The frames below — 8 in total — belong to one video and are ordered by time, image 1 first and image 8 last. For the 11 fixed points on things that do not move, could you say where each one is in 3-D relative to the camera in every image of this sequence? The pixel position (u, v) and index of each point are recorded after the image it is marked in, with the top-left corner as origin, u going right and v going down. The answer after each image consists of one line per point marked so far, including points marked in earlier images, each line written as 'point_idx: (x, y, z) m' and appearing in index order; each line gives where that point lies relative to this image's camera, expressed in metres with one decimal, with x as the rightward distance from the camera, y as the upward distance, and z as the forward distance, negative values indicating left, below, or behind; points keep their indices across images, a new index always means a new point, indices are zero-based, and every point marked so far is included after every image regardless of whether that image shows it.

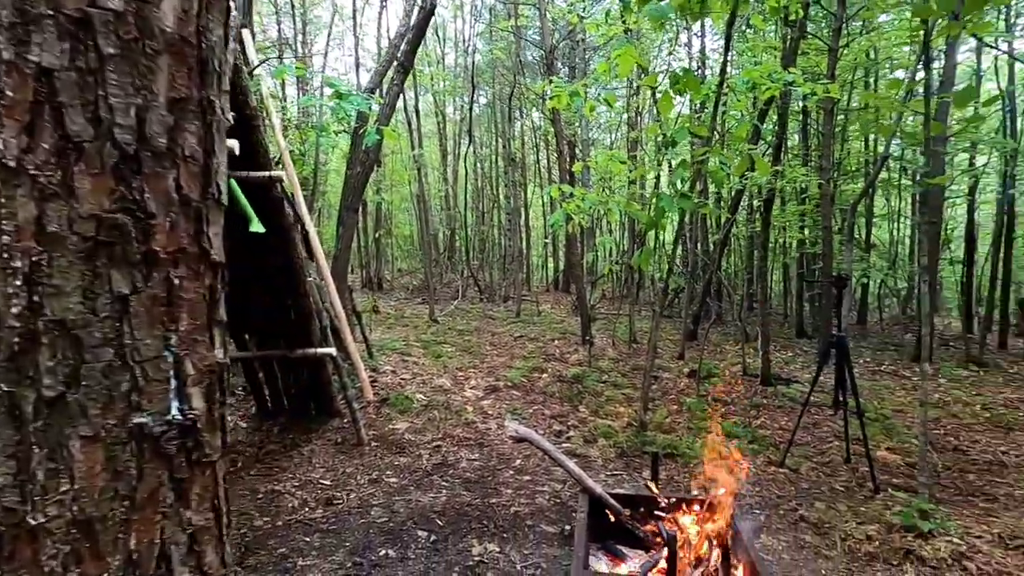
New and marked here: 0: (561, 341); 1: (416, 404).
0: (+1.0, -1.1, +11.0) m
1: (-1.1, -1.3, +6.1) m
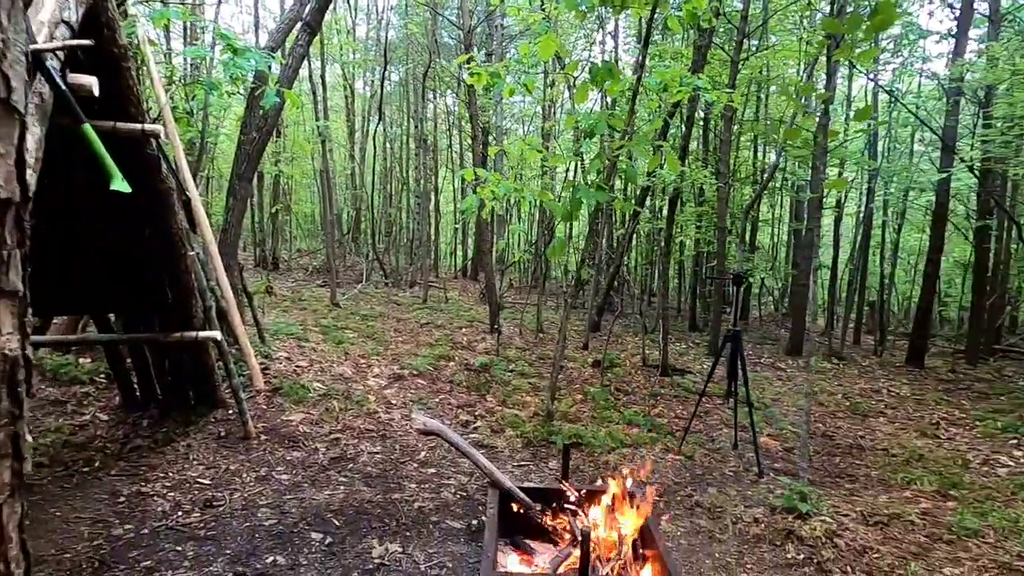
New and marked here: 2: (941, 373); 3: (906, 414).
0: (-0.9, -0.8, +10.9) m
1: (-2.1, -1.1, +5.6) m
2: (+9.7, -1.9, +12.2) m
3: (+5.8, -1.9, +7.9) m
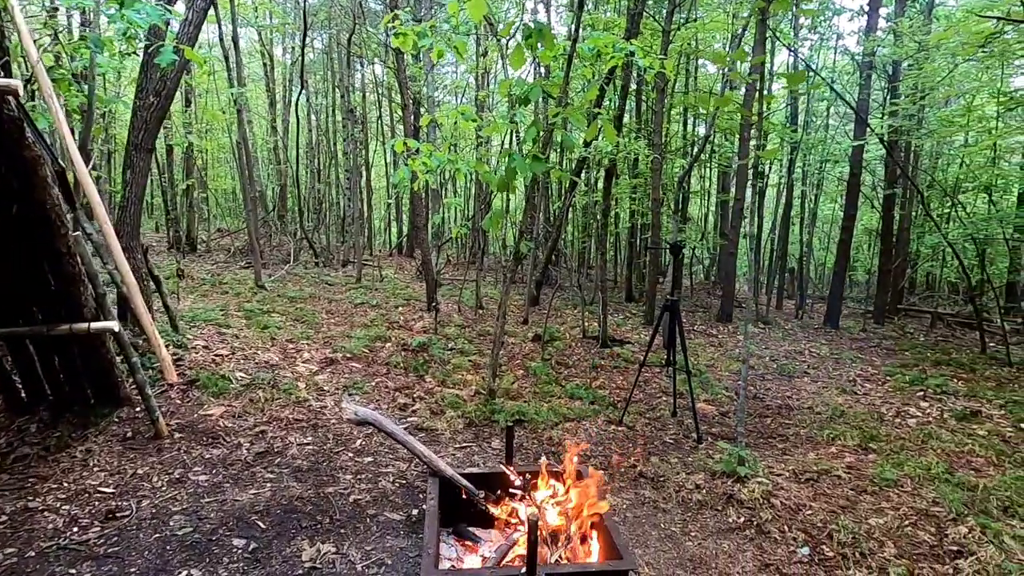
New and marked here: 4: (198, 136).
0: (-2.1, -0.4, +10.5) m
1: (-2.7, -0.9, +5.2) m
2: (+8.3, -1.1, +13.1) m
3: (+4.9, -1.3, +8.4) m
4: (-9.1, +4.4, +15.4) m
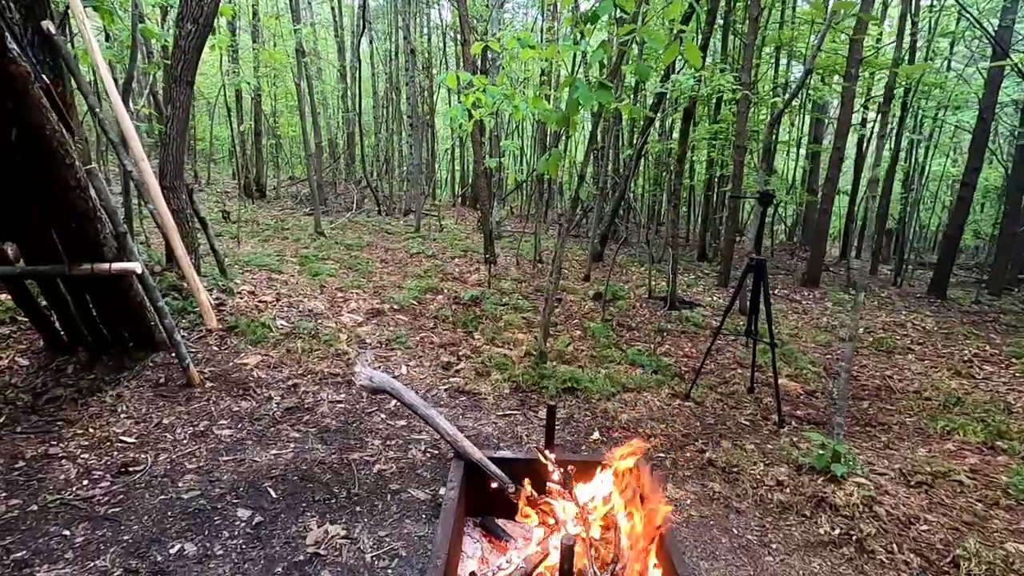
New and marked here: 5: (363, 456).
0: (-1.0, +0.5, +10.1) m
1: (-2.2, -0.4, +5.0) m
2: (+9.7, -0.4, +11.4) m
3: (+5.7, -0.8, +7.3) m
4: (-7.1, +6.0, +15.4) m
5: (-0.9, -1.0, +3.3) m
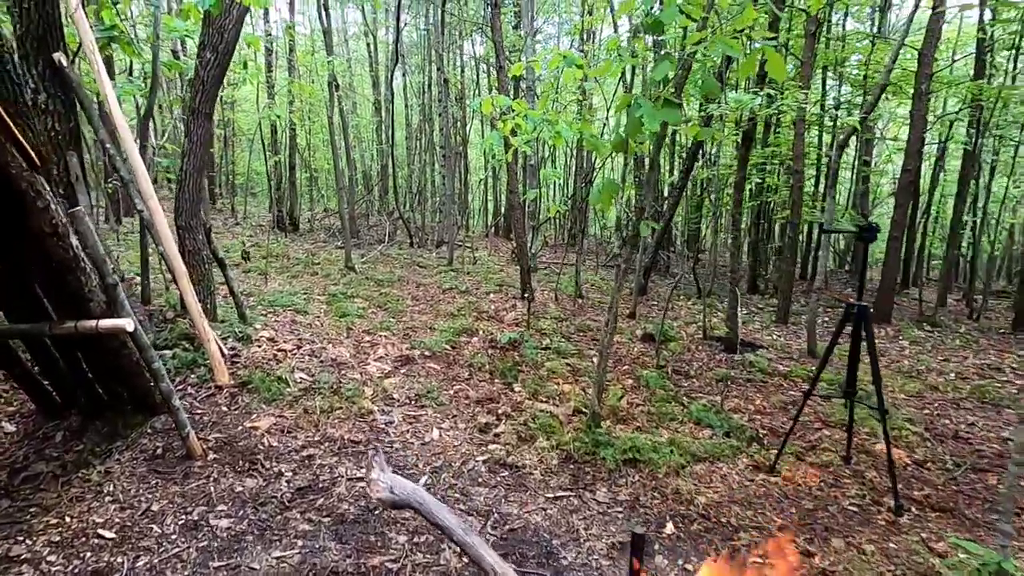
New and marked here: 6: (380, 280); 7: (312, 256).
0: (-0.3, -0.1, +9.5) m
1: (-1.8, -0.8, +4.4) m
2: (+10.4, -1.0, +10.2) m
3: (+6.3, -1.3, +6.2) m
4: (-6.1, +5.0, +15.4) m
5: (-0.6, -1.4, +2.7) m
6: (-2.5, +0.1, +9.9) m
7: (-4.6, +0.7, +12.2) m
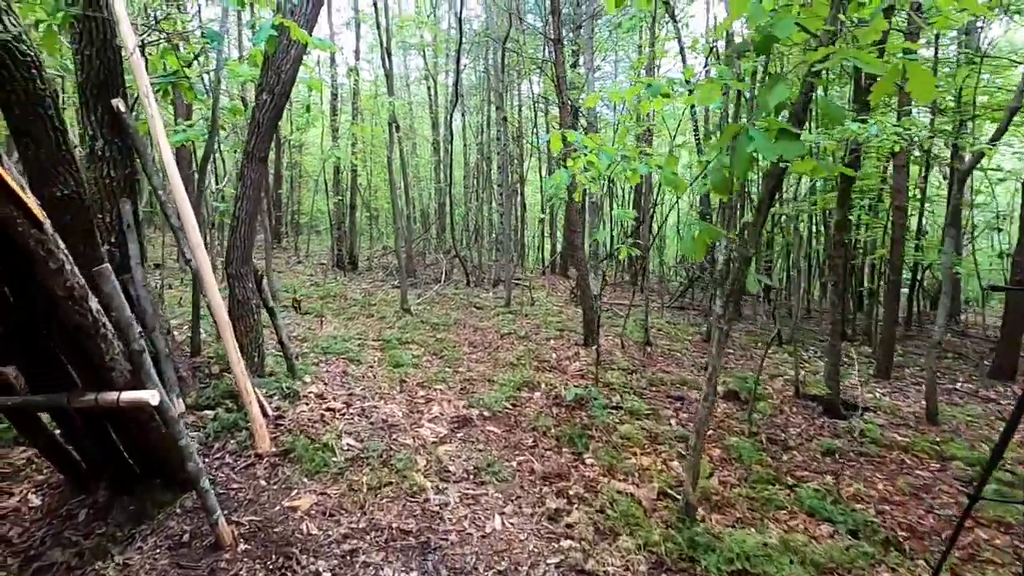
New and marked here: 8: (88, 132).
0: (+0.8, -0.9, +8.9) m
1: (-1.3, -1.2, +4.0) m
2: (+11.5, -1.9, +8.4) m
3: (+6.9, -1.9, +4.9) m
4: (-4.4, +3.9, +15.7) m
5: (-0.3, -1.7, +2.1) m
6: (-1.4, -0.6, +9.5) m
7: (-3.2, -0.2, +12.0) m
8: (-3.3, +1.2, +4.2) m
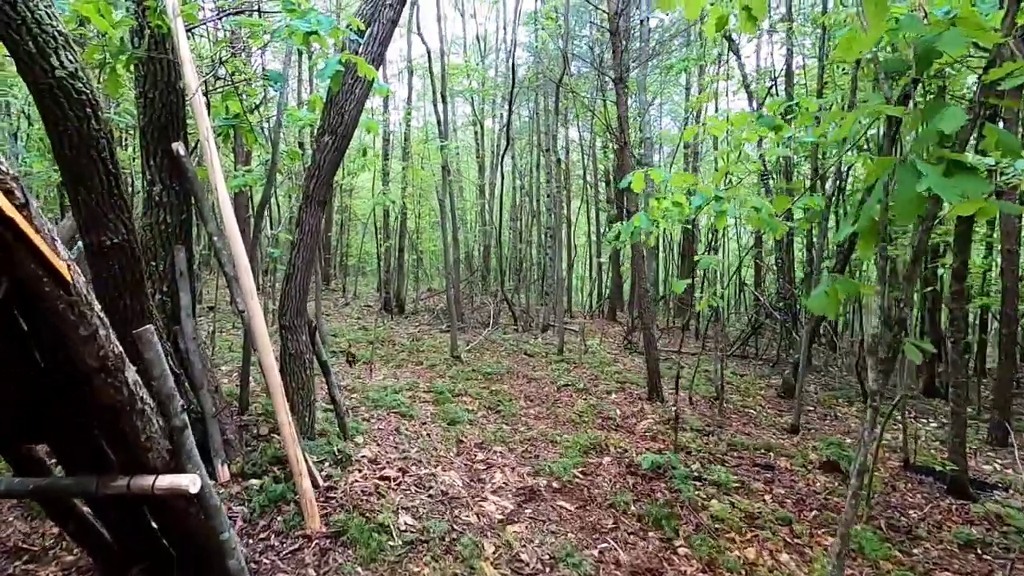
0: (+1.7, -1.6, +8.2) m
1: (-0.8, -1.6, +3.4) m
2: (+12.3, -2.6, +6.9) m
3: (+7.5, -2.4, +3.7) m
4: (-3.0, +2.6, +15.7) m
5: (+0.1, -1.9, +1.5) m
6: (-0.4, -1.4, +9.0) m
7: (-2.1, -1.2, +11.7) m
8: (-2.7, +0.8, +4.0) m
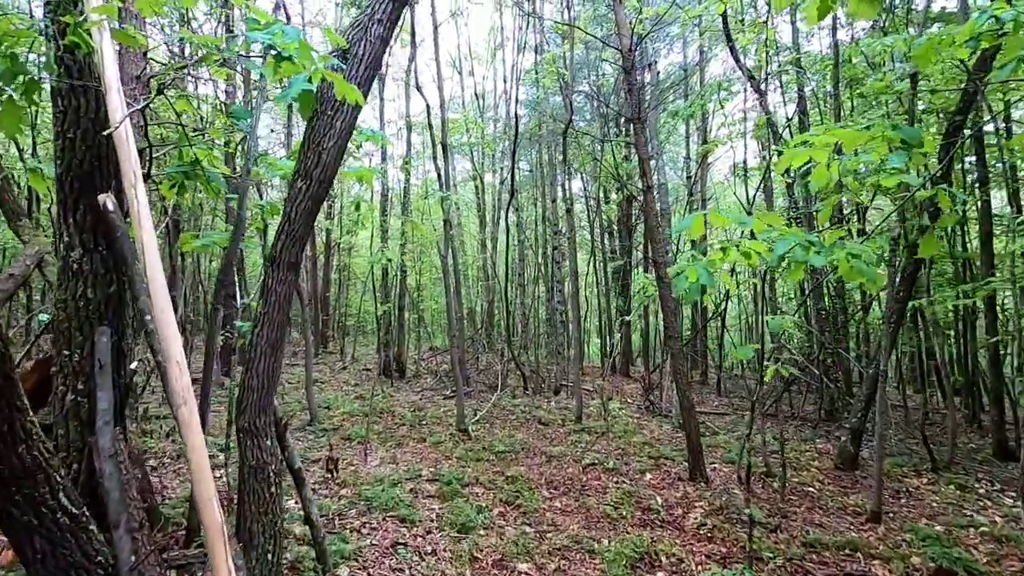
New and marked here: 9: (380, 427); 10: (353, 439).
0: (+1.9, -2.5, +7.0) m
1: (-0.5, -2.0, +2.3) m
2: (+12.6, -3.0, +5.6) m
3: (+7.7, -2.6, +2.5) m
4: (-2.8, +0.9, +14.9) m
5: (+0.3, -2.1, +0.3) m
6: (-0.2, -2.4, +7.9) m
7: (-1.8, -2.4, +10.5) m
8: (-2.6, +0.3, +3.1) m
9: (-2.2, -2.4, +9.1) m
10: (-2.4, -2.3, +8.2) m
